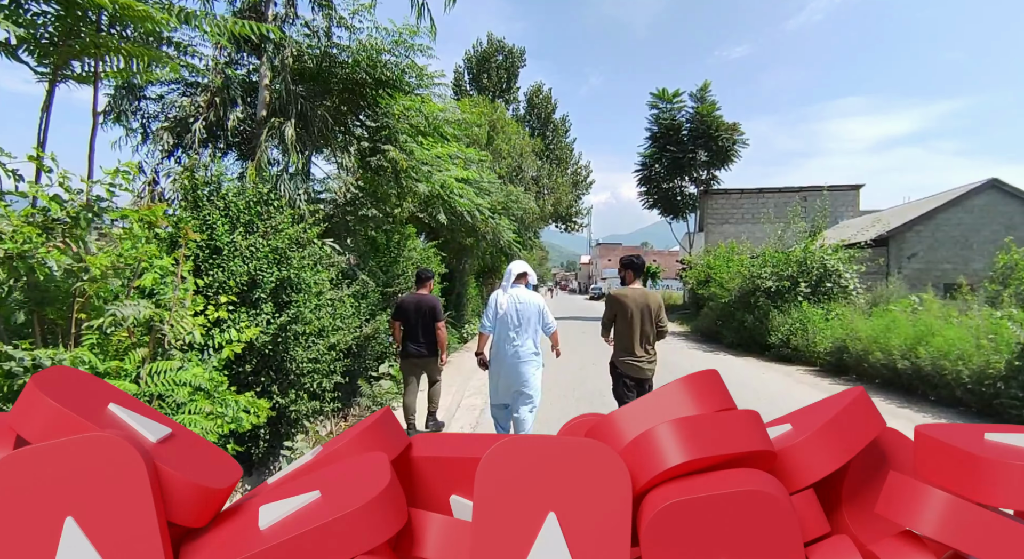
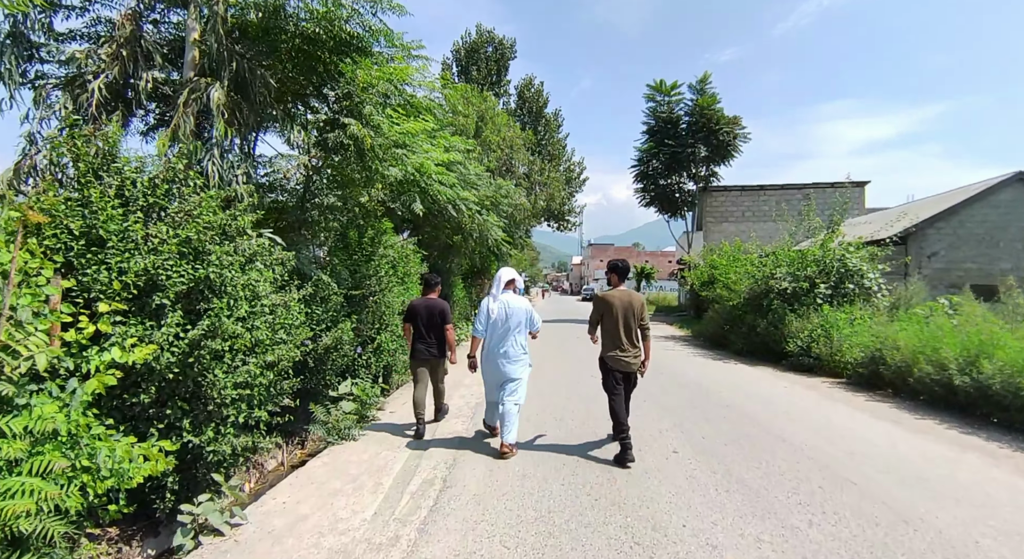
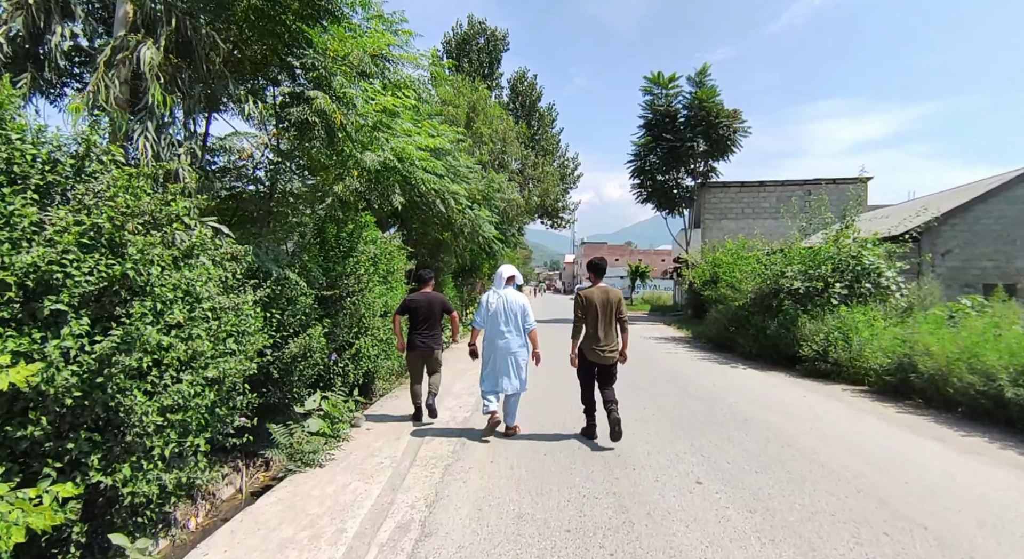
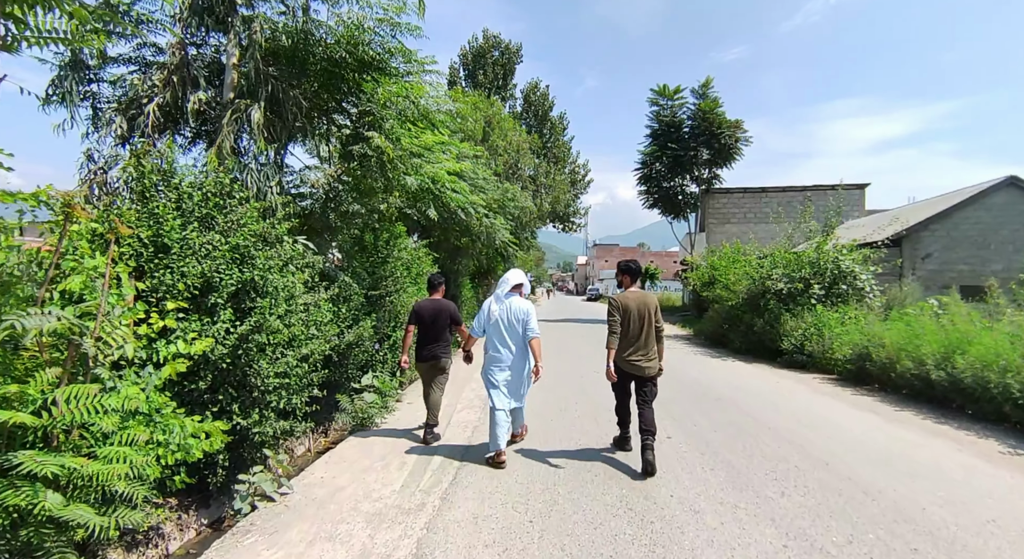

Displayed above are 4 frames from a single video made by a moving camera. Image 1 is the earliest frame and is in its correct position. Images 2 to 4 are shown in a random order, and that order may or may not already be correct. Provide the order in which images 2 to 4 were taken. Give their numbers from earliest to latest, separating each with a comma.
4, 2, 3
